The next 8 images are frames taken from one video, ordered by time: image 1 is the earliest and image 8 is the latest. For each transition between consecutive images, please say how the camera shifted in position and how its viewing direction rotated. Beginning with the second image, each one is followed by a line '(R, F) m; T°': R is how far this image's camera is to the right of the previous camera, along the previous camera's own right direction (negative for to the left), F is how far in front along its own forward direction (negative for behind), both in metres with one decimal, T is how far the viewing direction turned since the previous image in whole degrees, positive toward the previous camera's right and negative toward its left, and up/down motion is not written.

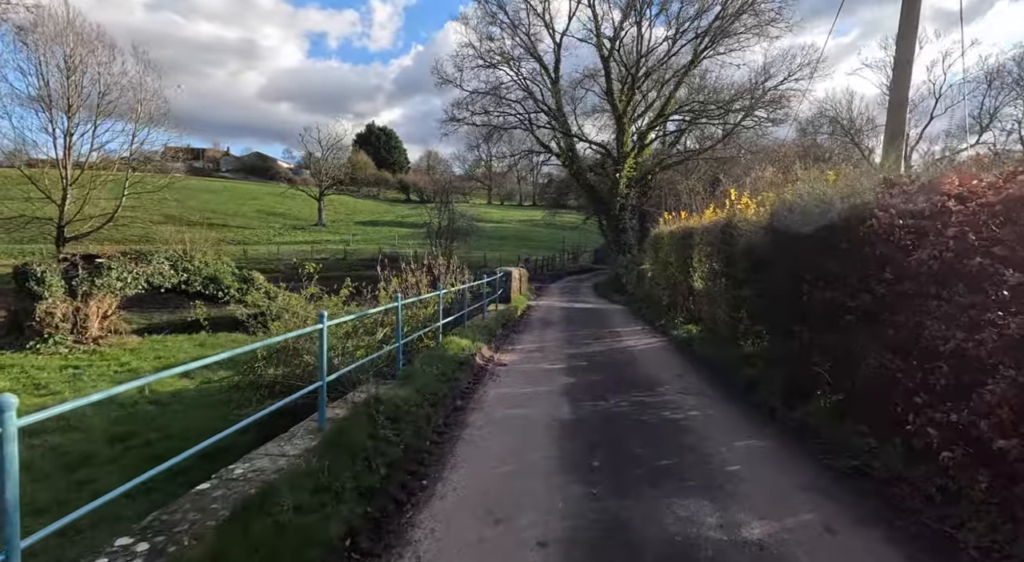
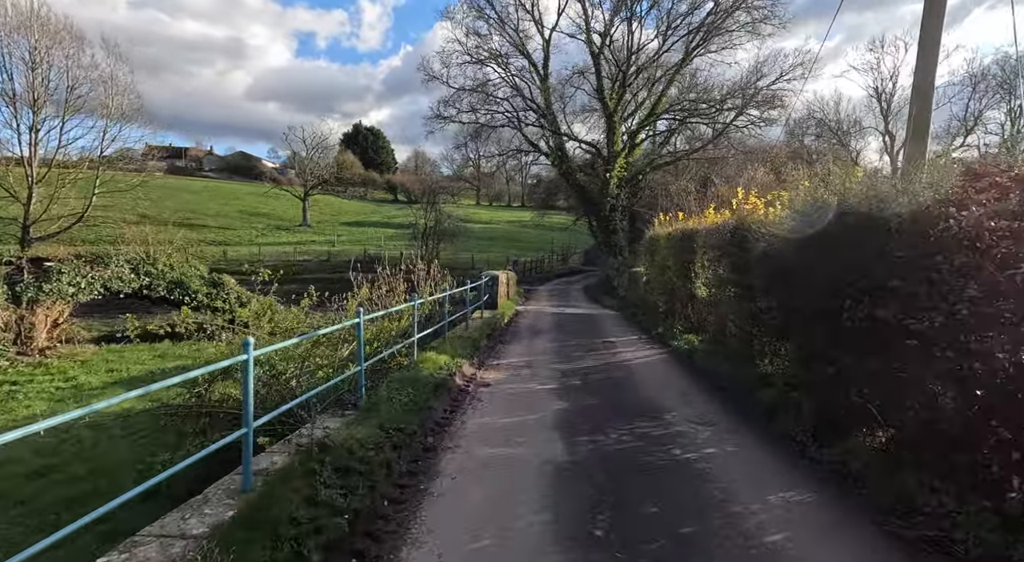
(+0.1, +1.0) m; +1°
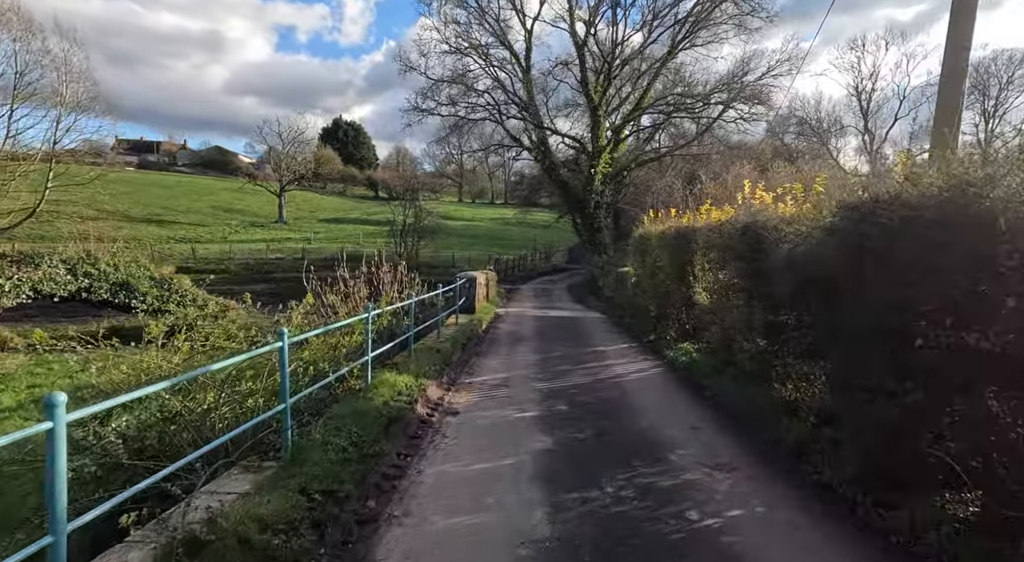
(+0.1, +1.2) m; +2°
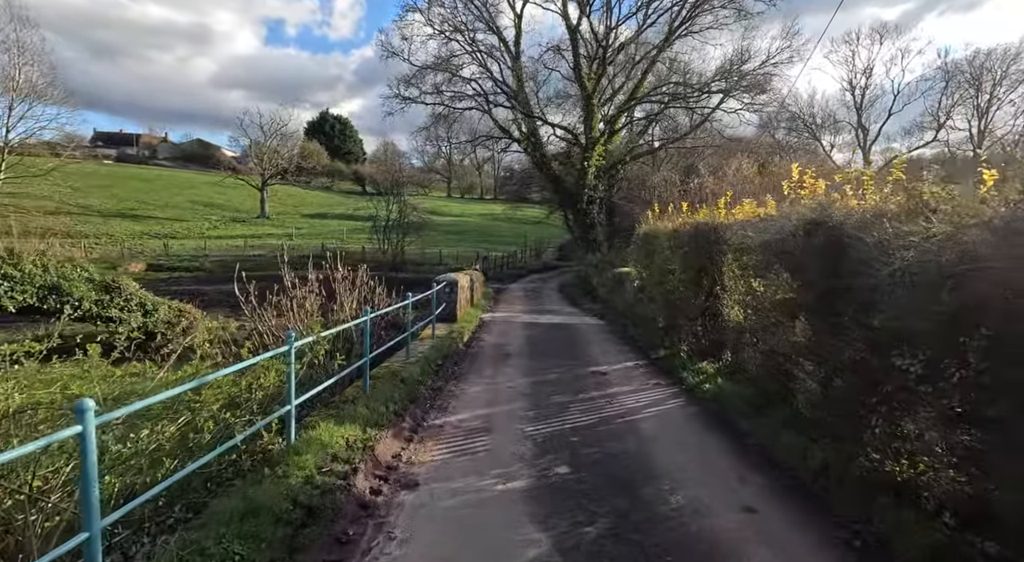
(+0.1, +1.7) m; +1°
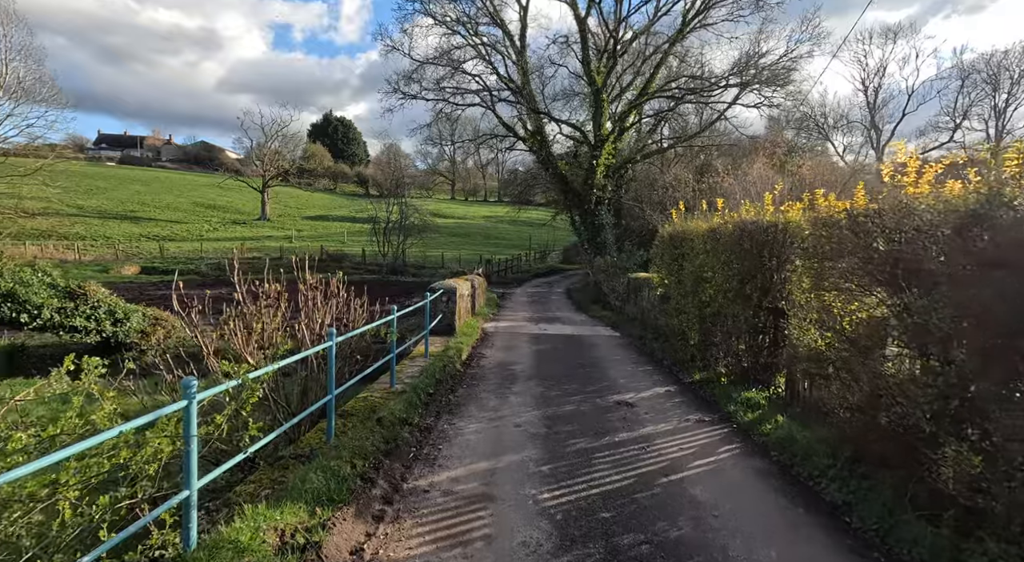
(0.0, +1.5) m; 0°
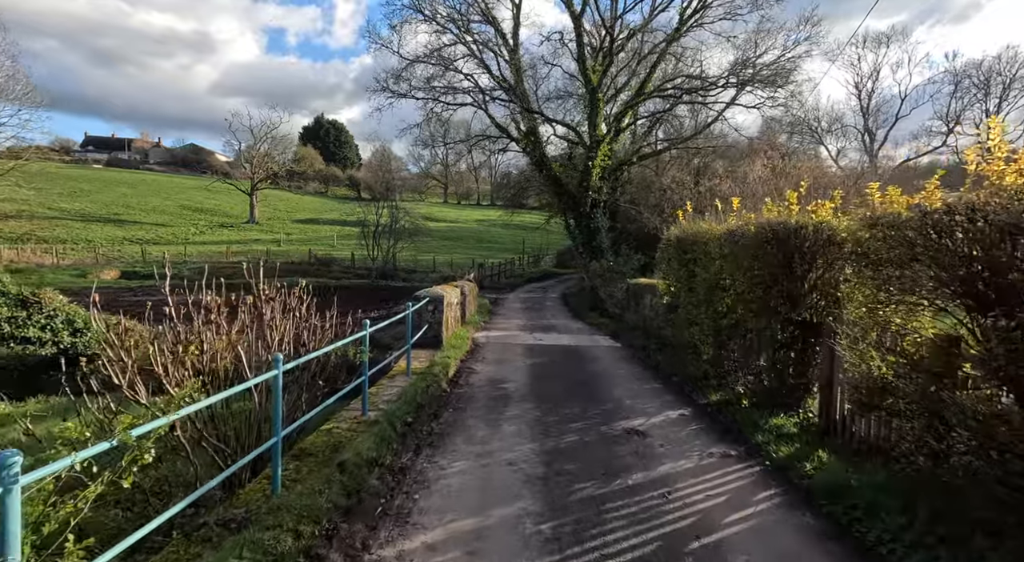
(0.0, +1.0) m; +1°
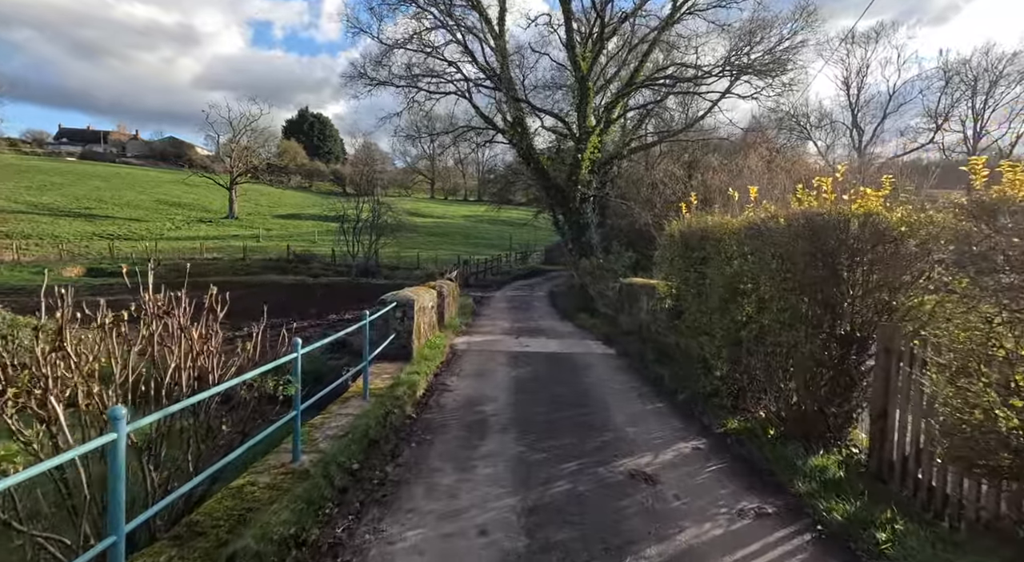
(+0.1, +1.3) m; +1°
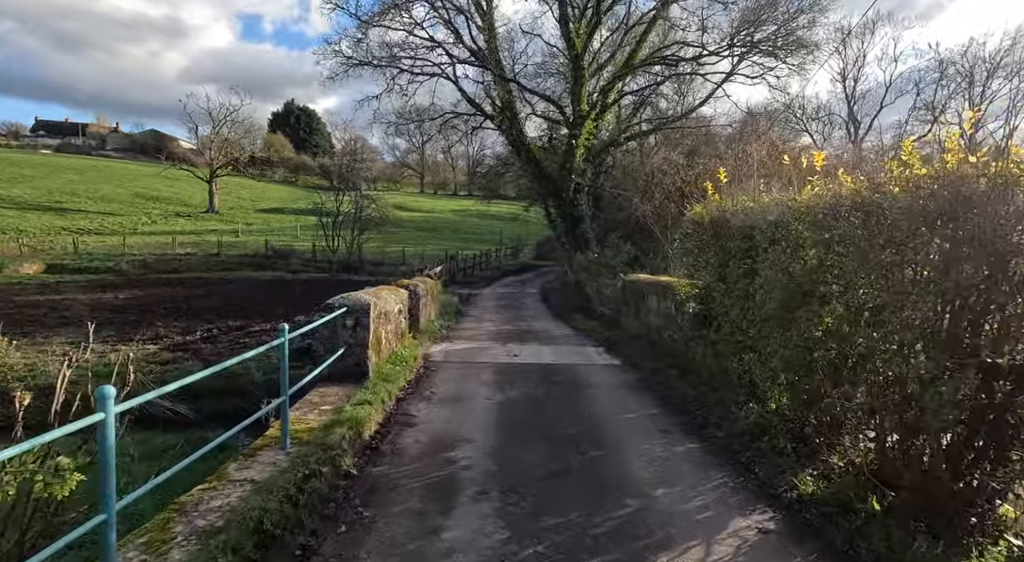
(+0.1, +1.9) m; +1°
